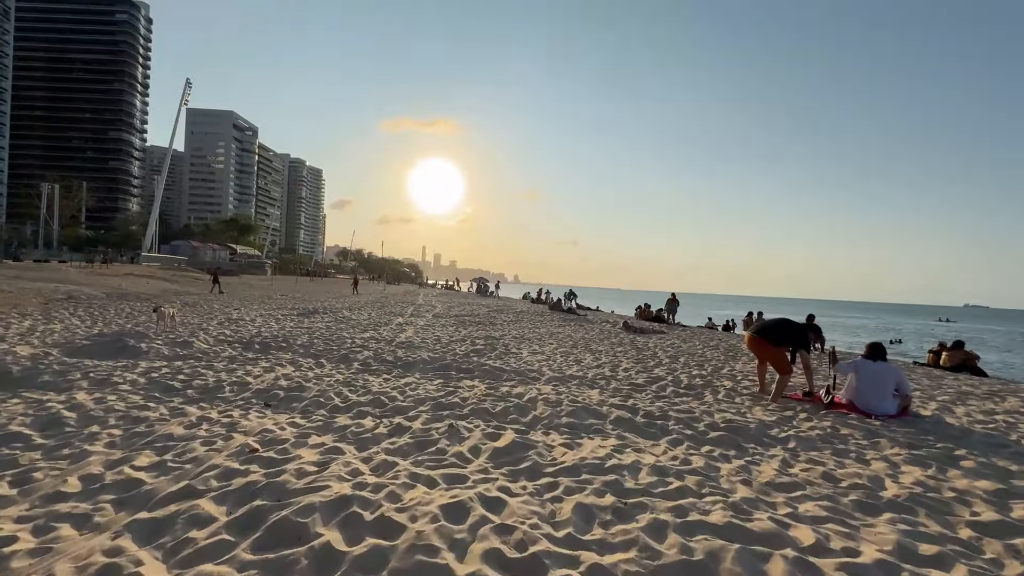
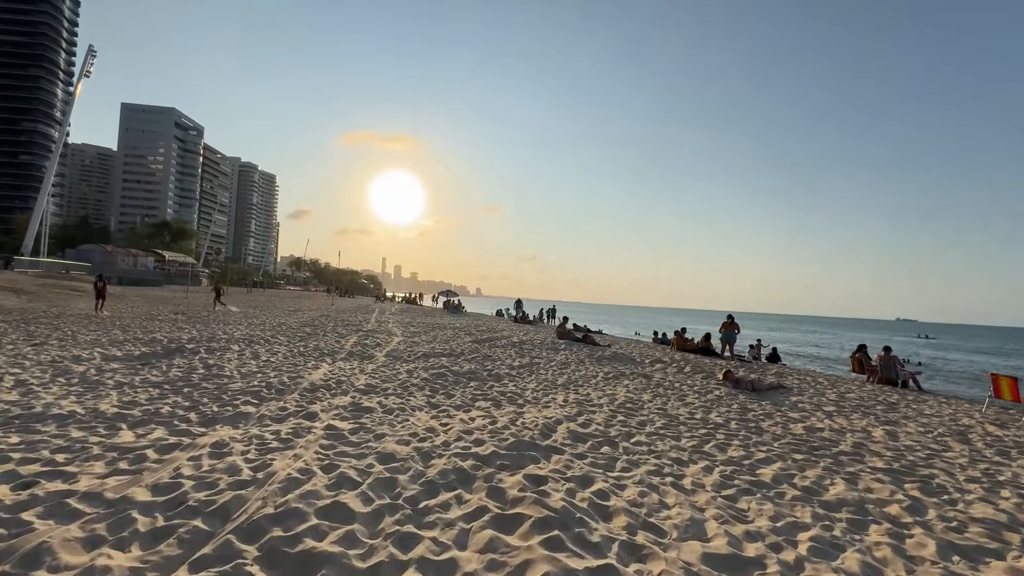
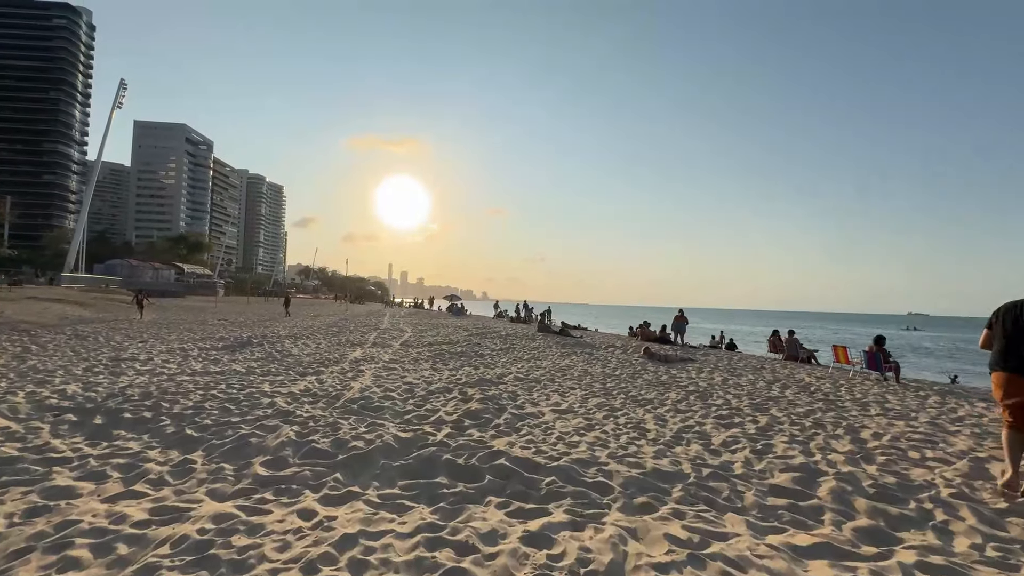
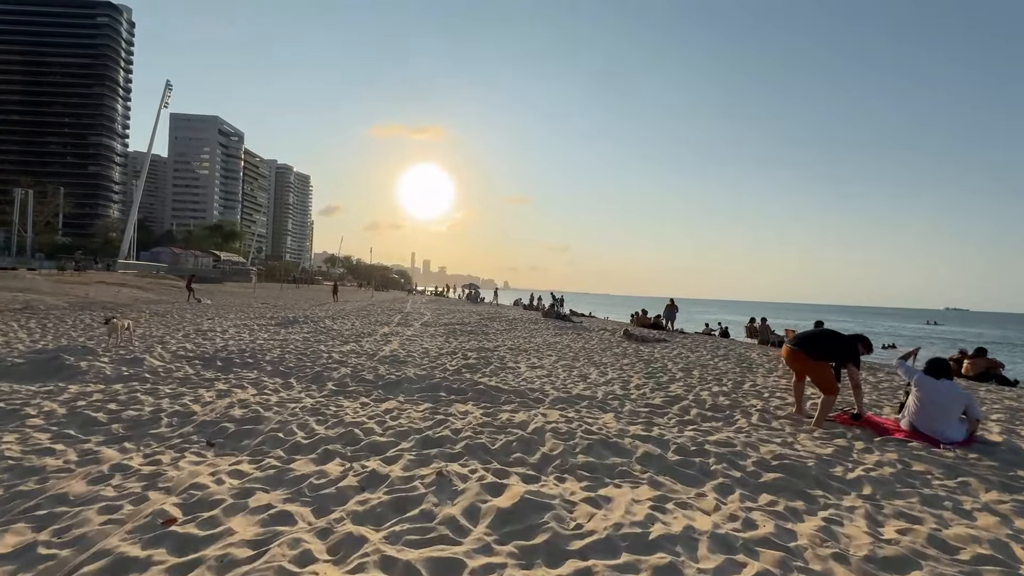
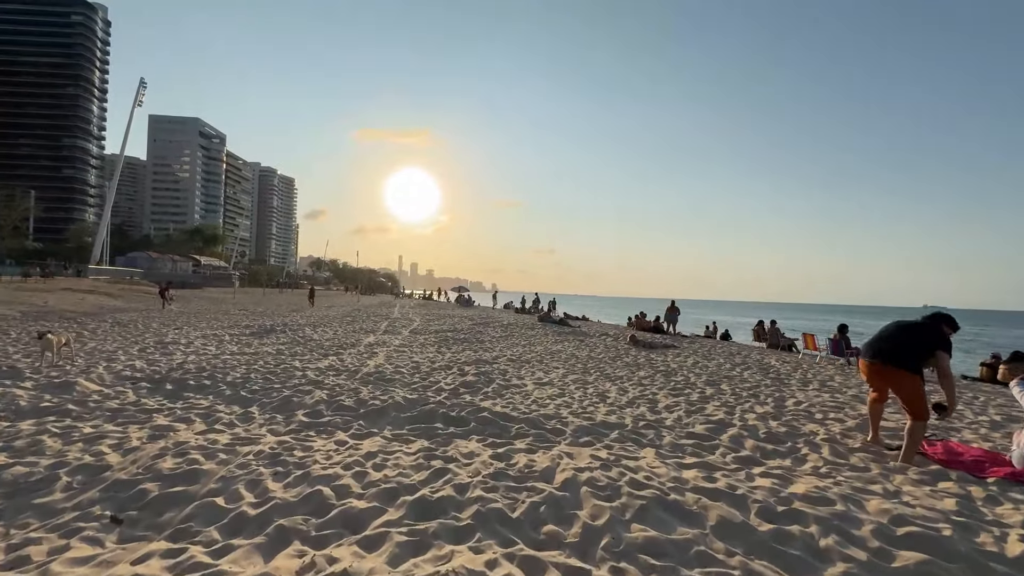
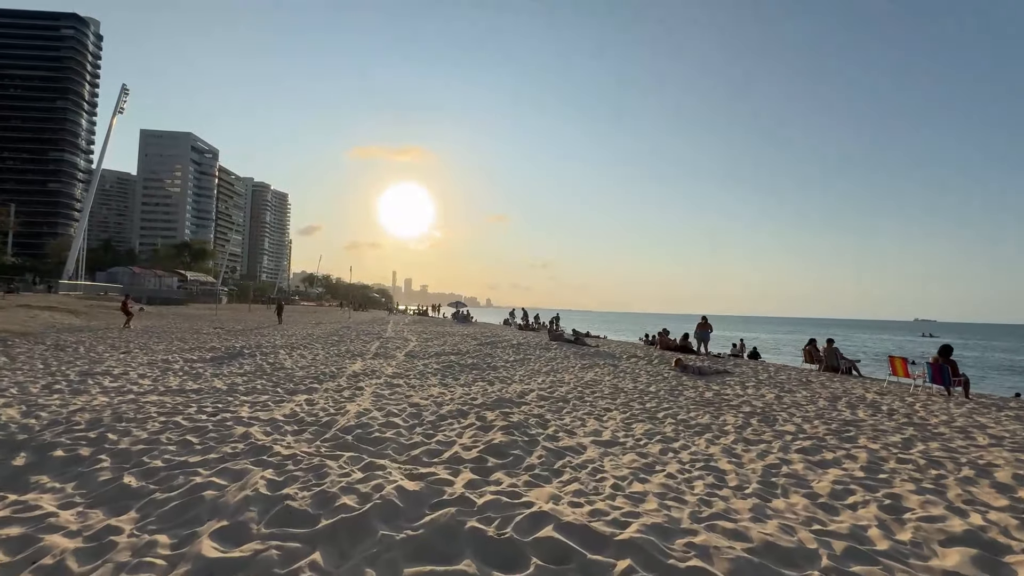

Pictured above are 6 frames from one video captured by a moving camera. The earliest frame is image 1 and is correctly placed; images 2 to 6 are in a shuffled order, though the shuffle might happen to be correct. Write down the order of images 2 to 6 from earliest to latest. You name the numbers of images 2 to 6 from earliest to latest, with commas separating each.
4, 5, 3, 6, 2
